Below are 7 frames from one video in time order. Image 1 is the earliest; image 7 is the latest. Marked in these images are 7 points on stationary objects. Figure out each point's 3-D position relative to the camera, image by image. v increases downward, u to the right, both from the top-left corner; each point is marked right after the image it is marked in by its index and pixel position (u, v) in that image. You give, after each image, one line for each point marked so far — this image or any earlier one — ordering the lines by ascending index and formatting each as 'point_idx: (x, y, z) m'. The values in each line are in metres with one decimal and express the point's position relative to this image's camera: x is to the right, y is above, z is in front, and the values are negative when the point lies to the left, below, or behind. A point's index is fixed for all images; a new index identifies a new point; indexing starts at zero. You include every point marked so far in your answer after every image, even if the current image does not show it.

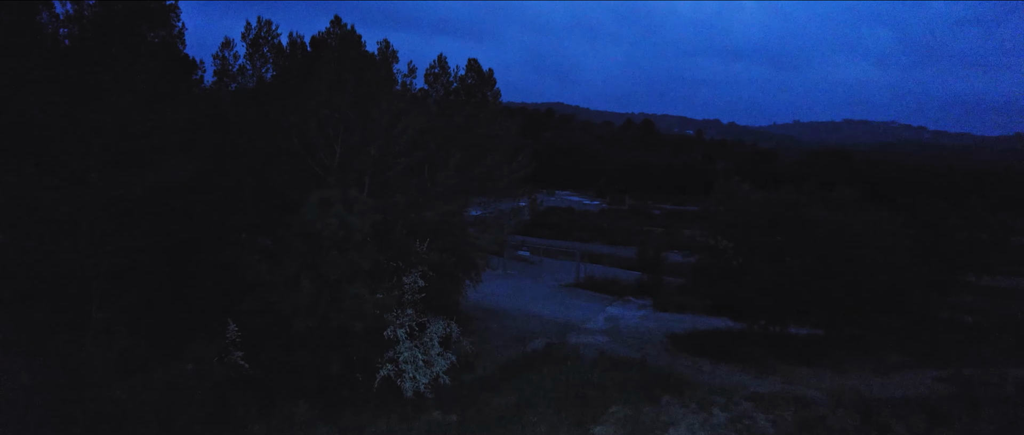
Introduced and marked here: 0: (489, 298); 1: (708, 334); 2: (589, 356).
0: (-0.6, -1.9, +15.2) m
1: (+3.8, -2.2, +12.5) m
2: (+1.4, -2.4, +11.4) m
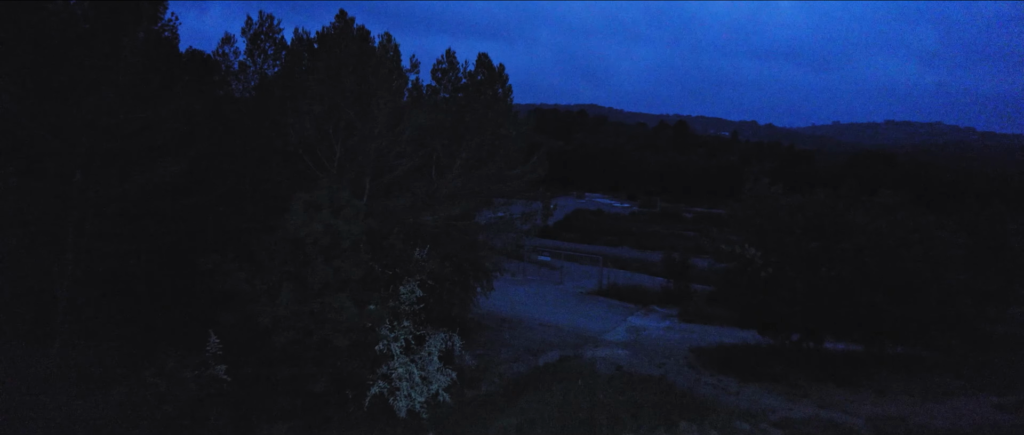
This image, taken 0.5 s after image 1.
0: (-0.2, -2.0, +14.5) m
1: (+4.0, -2.3, +11.6) m
2: (+1.5, -2.5, +10.6) m
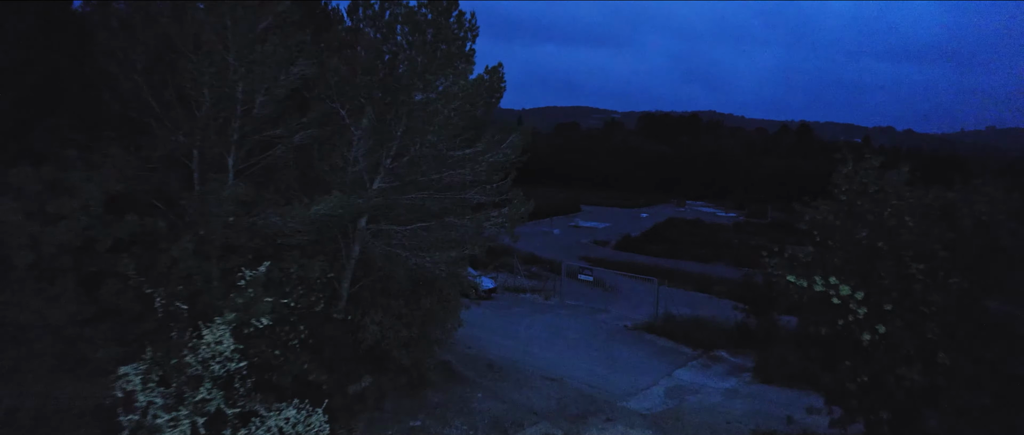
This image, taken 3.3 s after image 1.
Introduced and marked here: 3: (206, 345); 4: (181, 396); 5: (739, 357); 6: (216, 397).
0: (-0.2, -2.1, +10.6) m
1: (+3.4, -2.4, +7.0) m
2: (+0.8, -2.6, +6.5) m
3: (-2.4, -1.0, +5.0) m
4: (-2.5, -1.4, +5.0) m
5: (+3.8, -2.3, +10.8) m
6: (-2.3, -1.4, +5.1) m
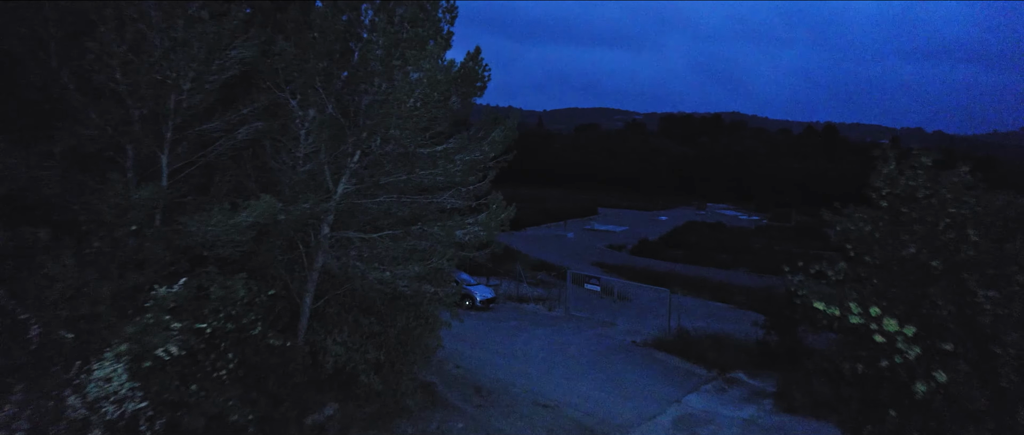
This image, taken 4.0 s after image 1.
0: (-0.3, -2.2, +9.6) m
1: (+3.2, -2.5, +5.9) m
2: (+0.6, -2.6, +5.4) m
3: (-2.7, -1.0, +4.1) m
4: (-2.8, -1.4, +4.1) m
5: (+3.7, -2.4, +9.7) m
6: (-2.6, -1.5, +4.2) m
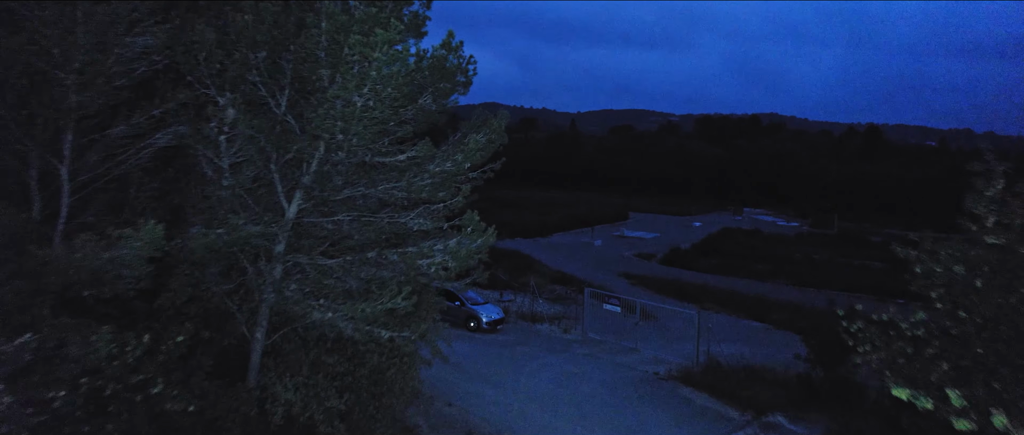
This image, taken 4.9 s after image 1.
0: (-0.3, -2.4, +8.3) m
1: (+3.0, -2.7, +4.5) m
2: (+0.4, -2.8, +4.1) m
3: (-2.9, -1.2, +3.0) m
4: (-3.1, -1.6, +3.0) m
5: (+3.7, -2.7, +8.3) m
6: (-2.9, -1.6, +3.1) m
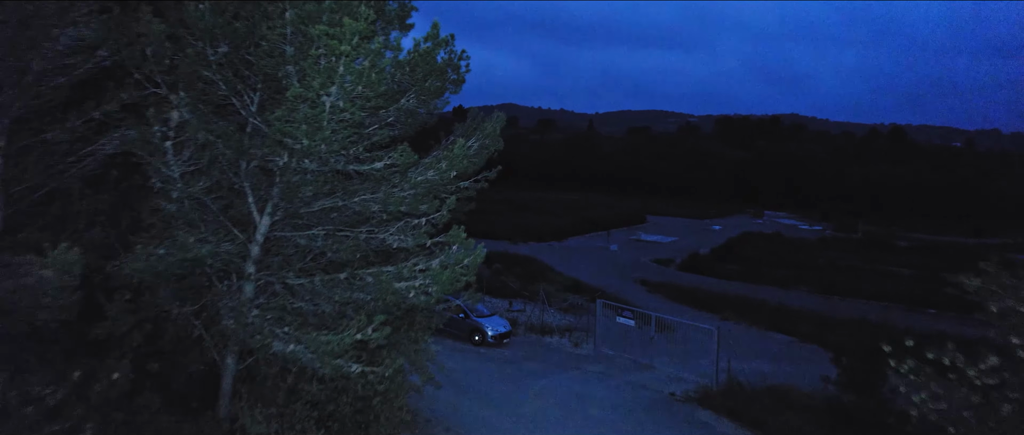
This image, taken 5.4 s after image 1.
0: (-0.3, -2.5, +7.7) m
1: (+2.9, -2.9, +3.7) m
2: (+0.3, -3.0, +3.5) m
3: (-3.0, -1.3, +2.4) m
4: (-3.2, -1.7, +2.4) m
5: (+3.7, -2.8, +7.5) m
6: (-3.0, -1.7, +2.5) m
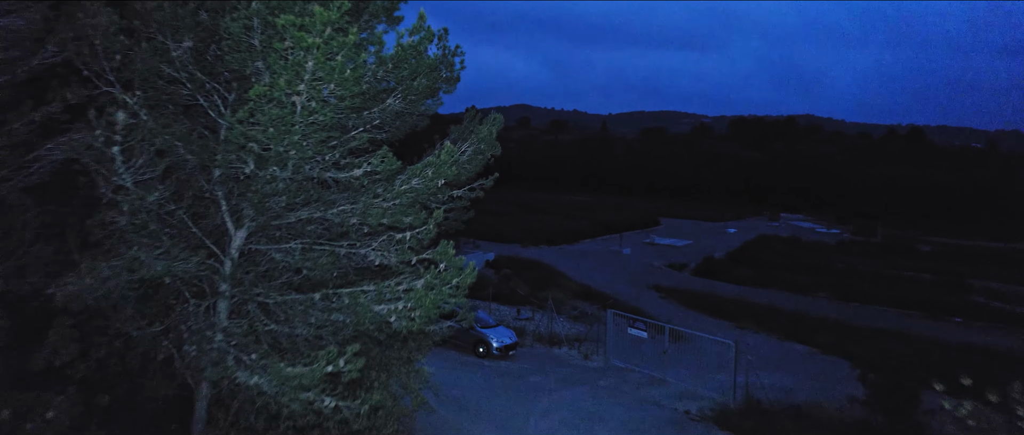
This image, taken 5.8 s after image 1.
0: (-0.3, -2.6, +7.2) m
1: (+2.8, -3.0, +3.1) m
2: (+0.2, -3.0, +2.9) m
3: (-3.1, -1.4, +2.0) m
4: (-3.3, -1.8, +1.9) m
5: (+3.7, -2.9, +6.9) m
6: (-3.1, -1.8, +2.0) m
